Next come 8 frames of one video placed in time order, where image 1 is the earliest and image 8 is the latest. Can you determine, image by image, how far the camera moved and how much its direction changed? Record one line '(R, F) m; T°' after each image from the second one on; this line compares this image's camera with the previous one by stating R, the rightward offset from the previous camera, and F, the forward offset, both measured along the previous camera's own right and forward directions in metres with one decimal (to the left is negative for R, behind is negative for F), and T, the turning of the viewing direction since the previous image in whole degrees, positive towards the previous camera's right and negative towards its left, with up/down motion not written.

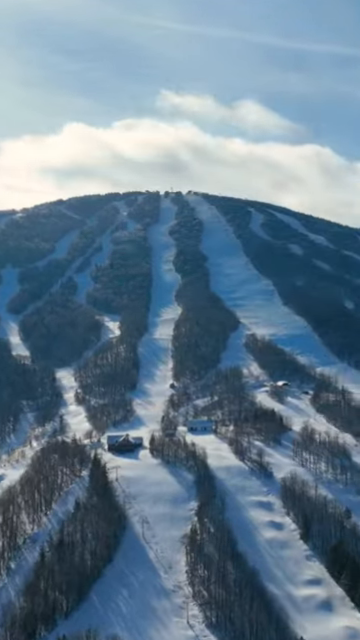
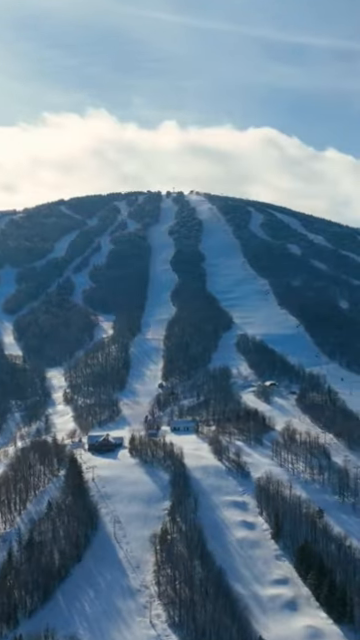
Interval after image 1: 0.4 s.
(+1.5, -0.1) m; 0°
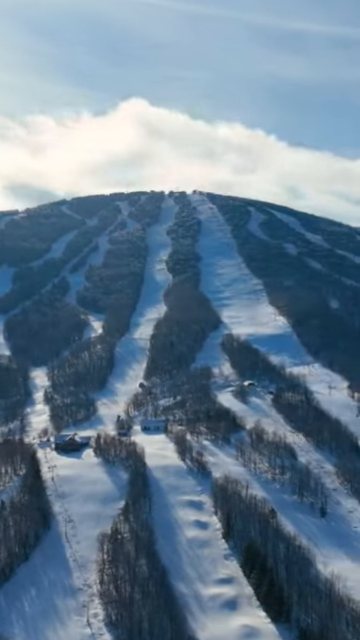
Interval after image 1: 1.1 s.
(+2.6, -0.1) m; 0°
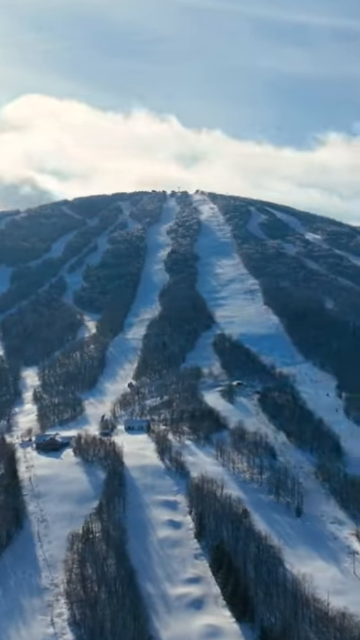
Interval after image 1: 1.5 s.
(+1.5, 0.0) m; 0°
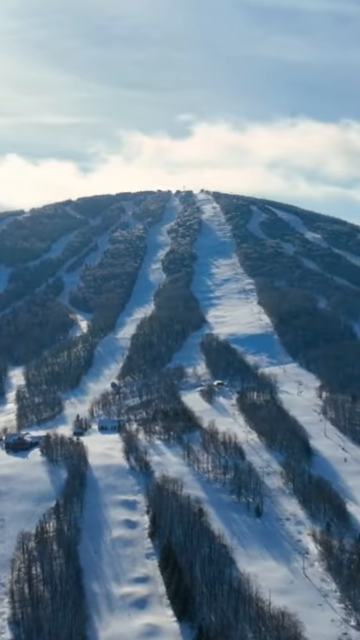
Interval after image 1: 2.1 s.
(+2.5, -0.1) m; -1°
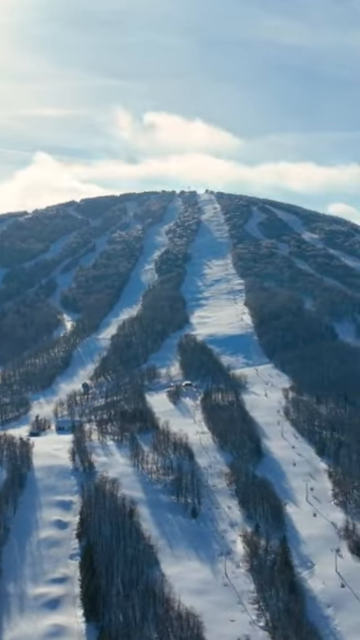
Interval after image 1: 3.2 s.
(+3.8, -0.1) m; -1°
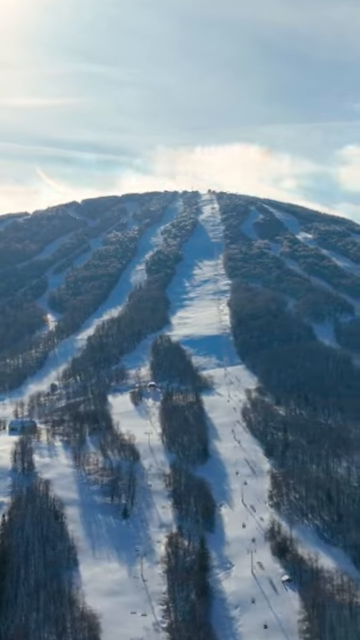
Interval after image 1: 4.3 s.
(+4.0, 0.0) m; -1°
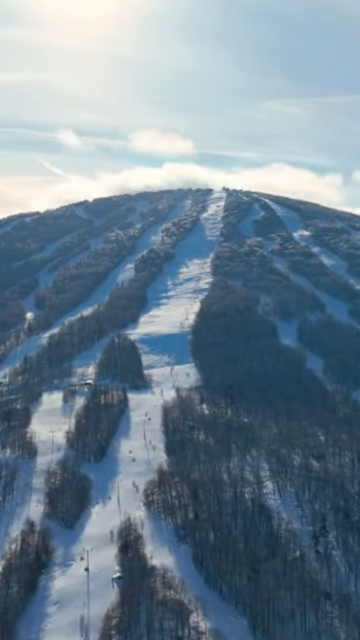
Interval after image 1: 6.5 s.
(+8.3, 0.0) m; -2°
